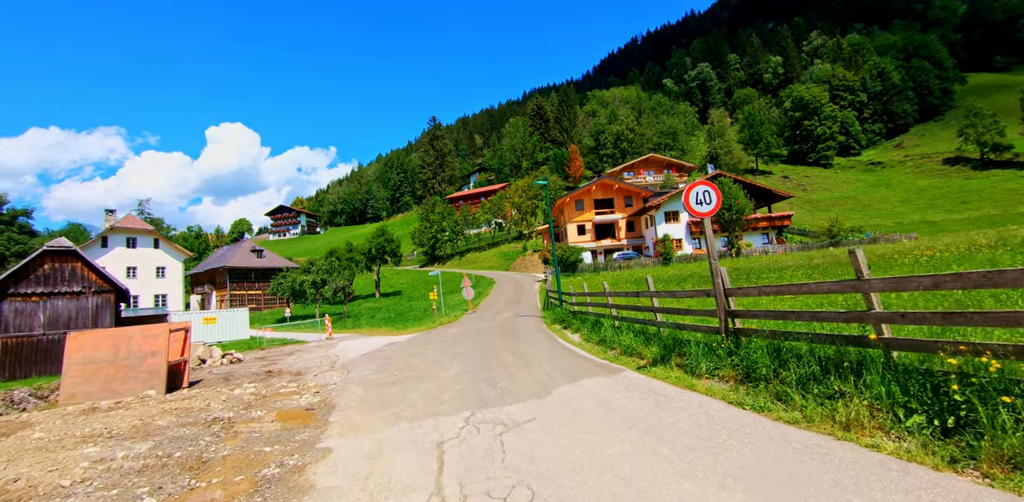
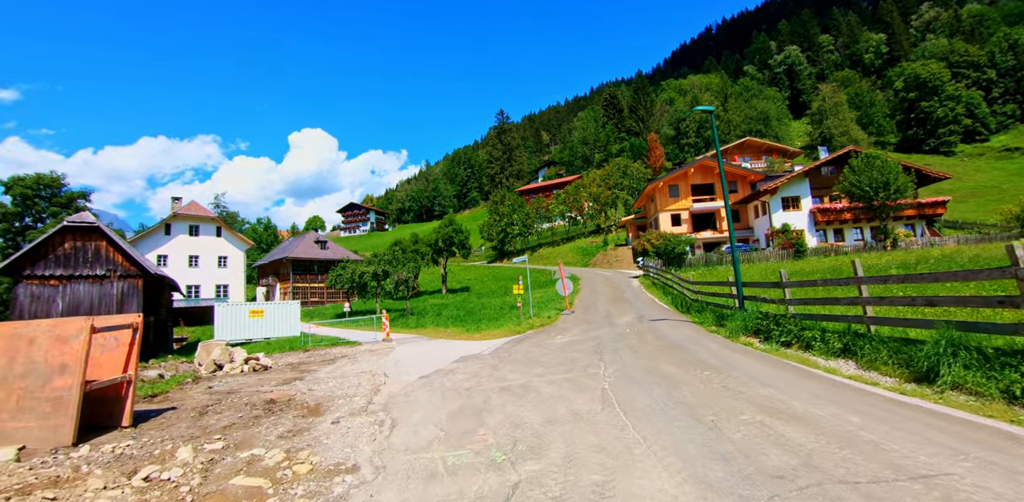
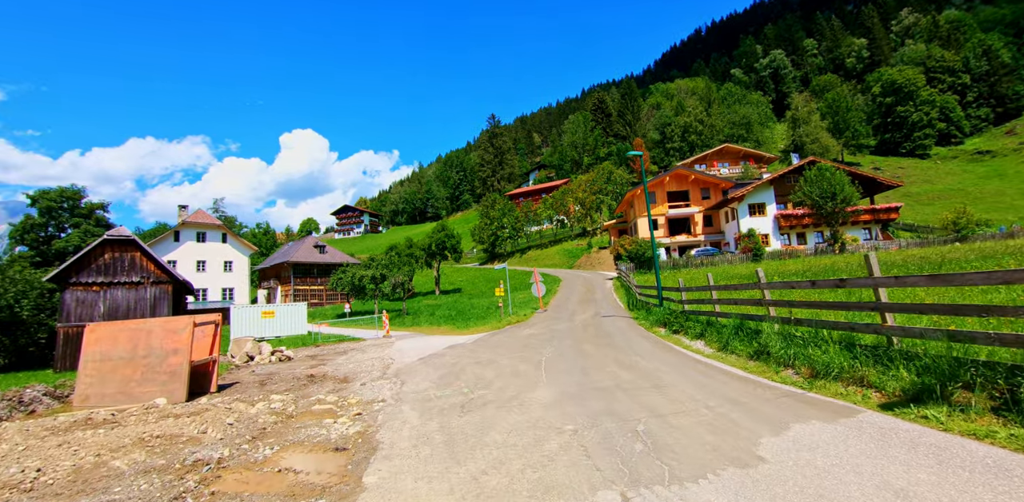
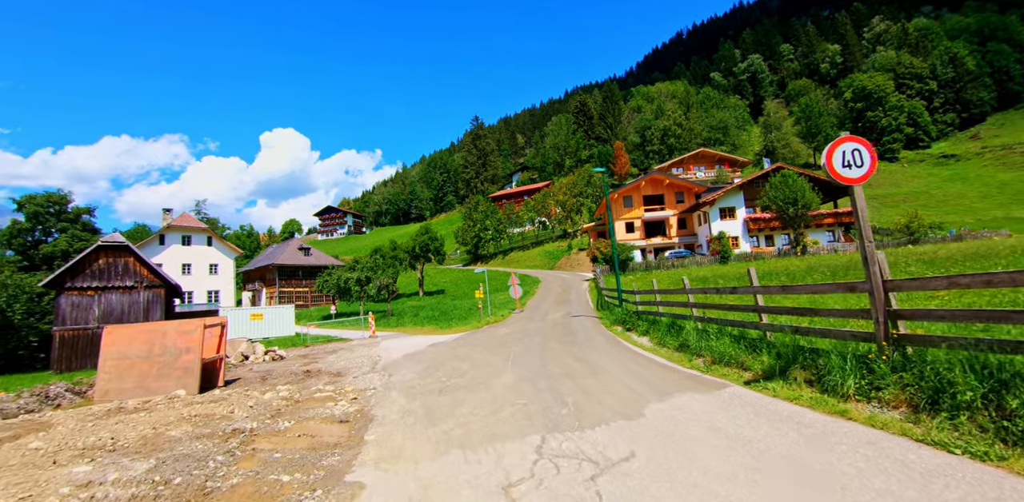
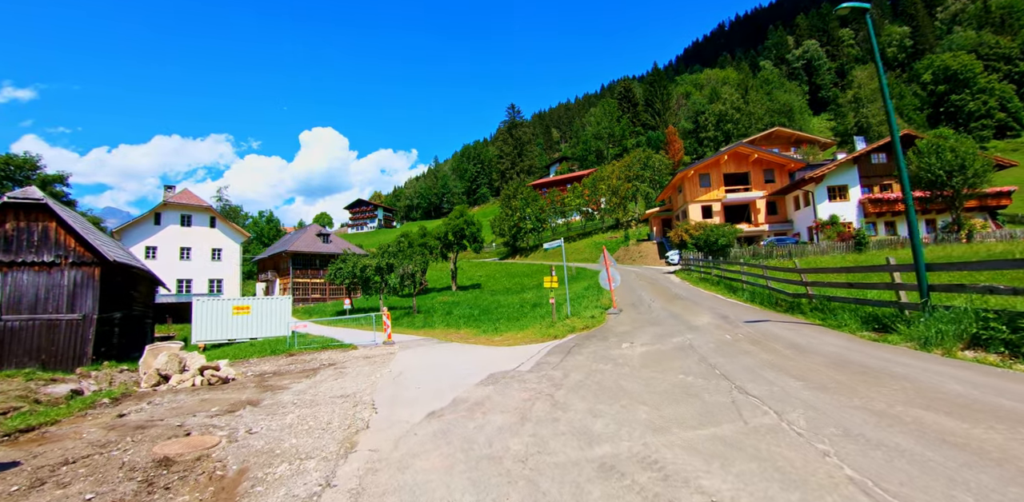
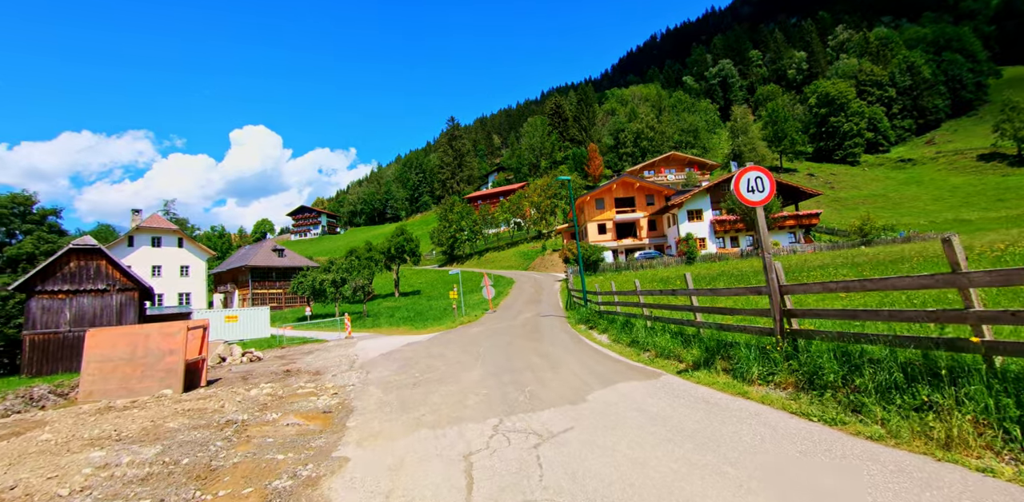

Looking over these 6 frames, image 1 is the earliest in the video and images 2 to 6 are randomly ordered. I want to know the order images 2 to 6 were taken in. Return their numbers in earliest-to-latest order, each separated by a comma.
6, 4, 3, 2, 5
